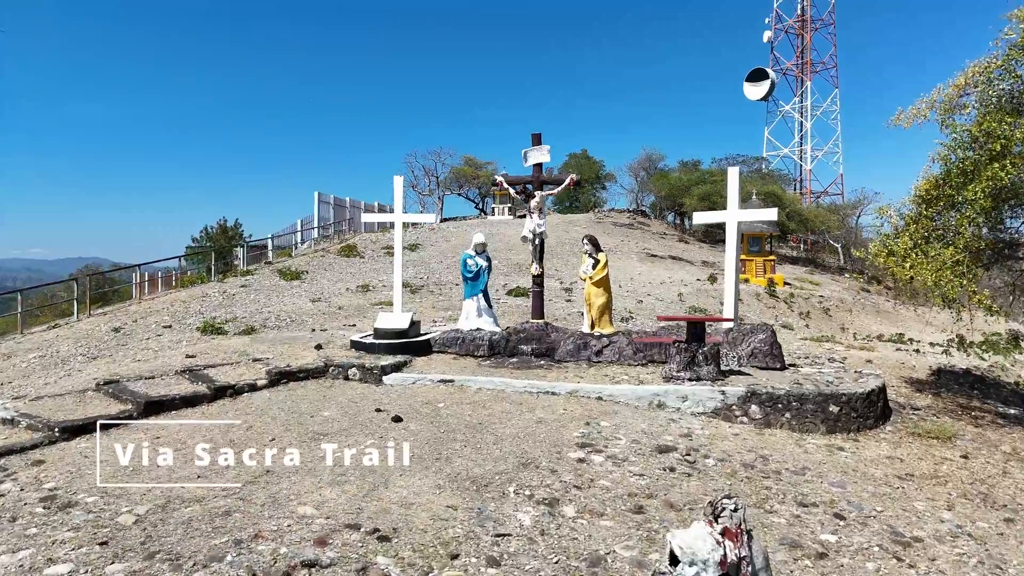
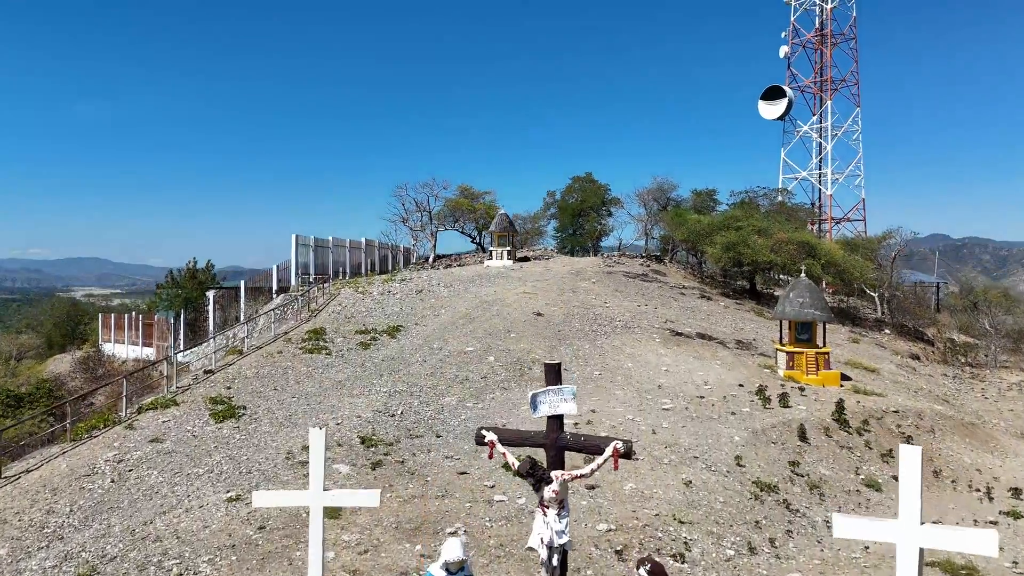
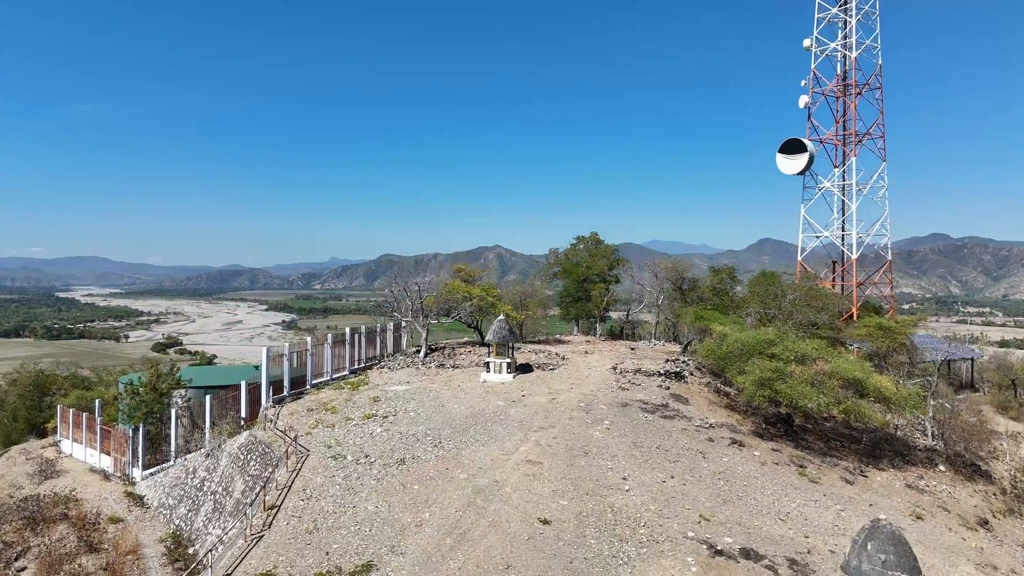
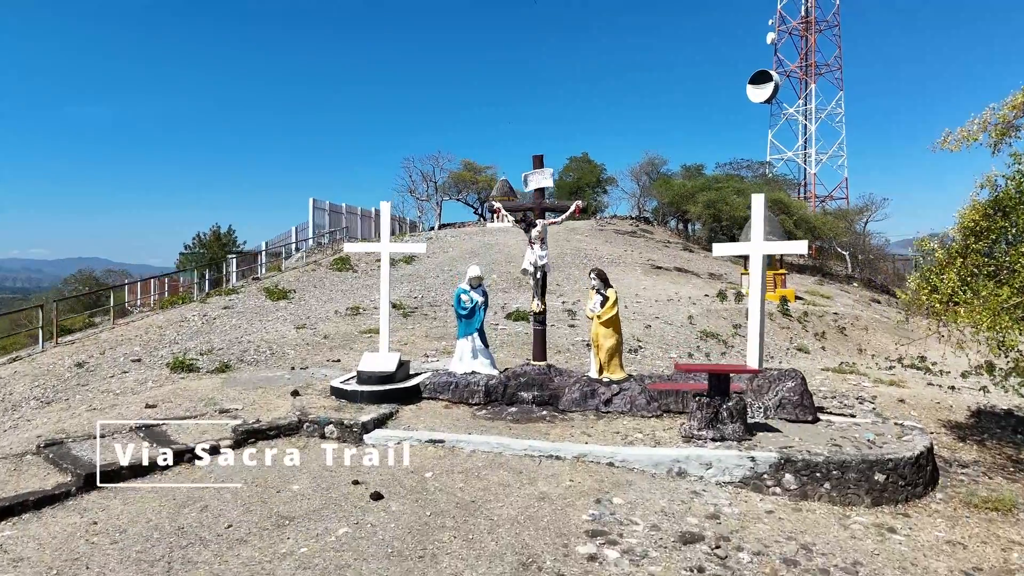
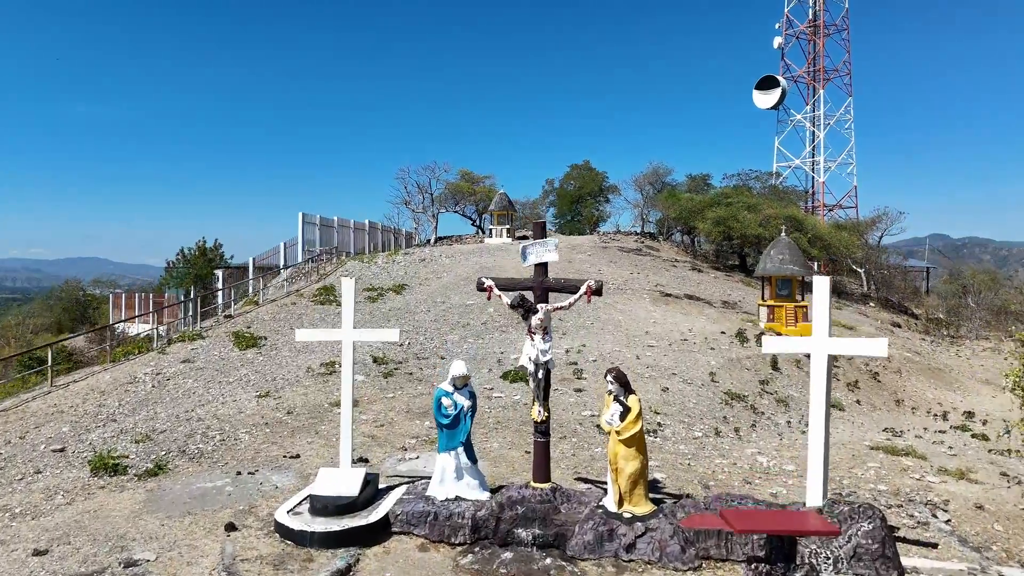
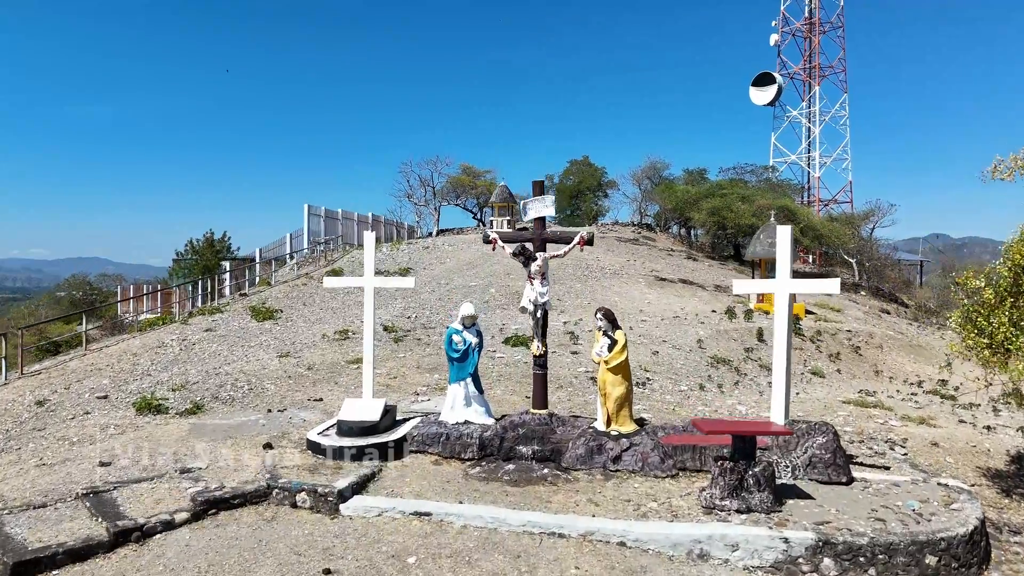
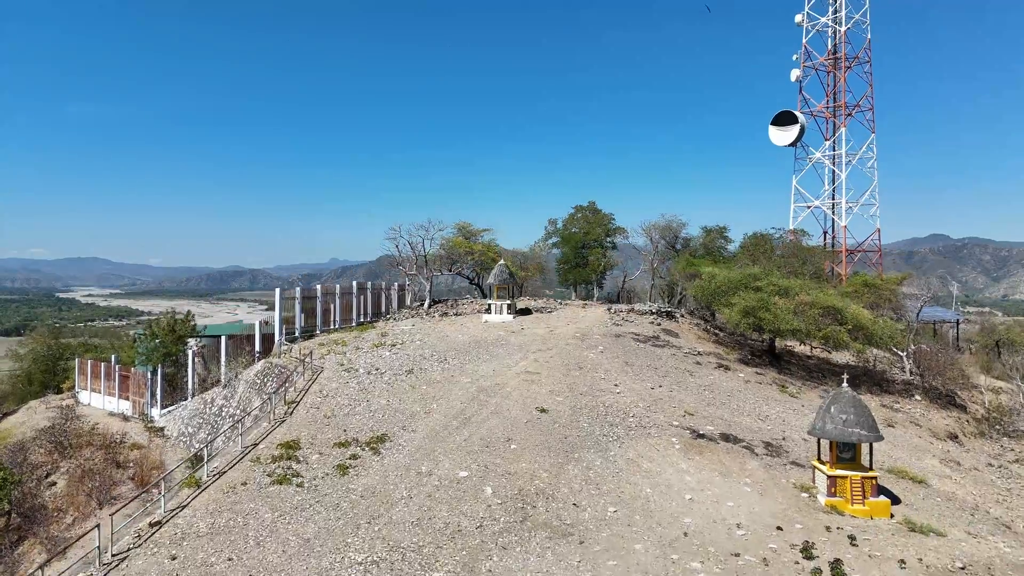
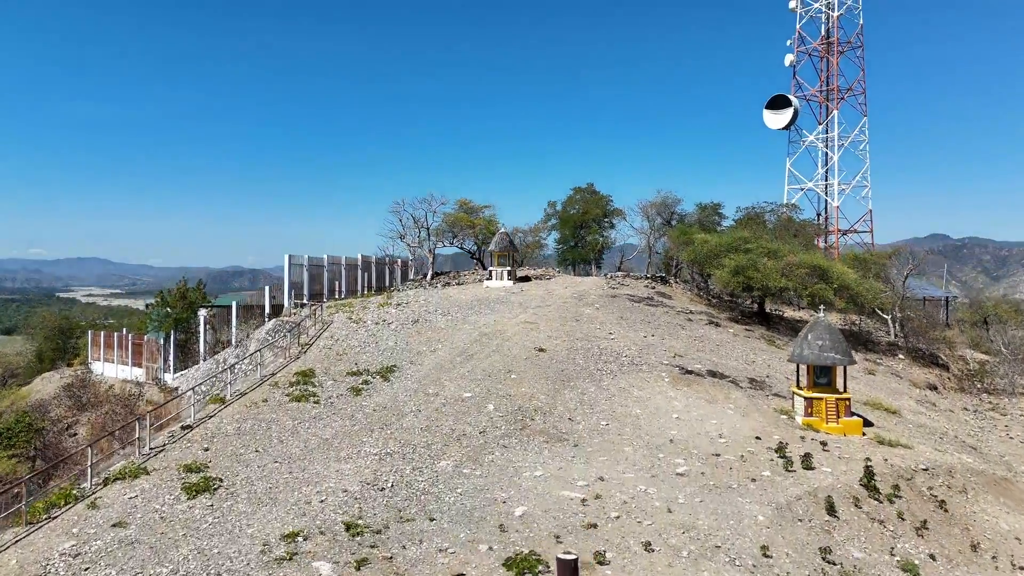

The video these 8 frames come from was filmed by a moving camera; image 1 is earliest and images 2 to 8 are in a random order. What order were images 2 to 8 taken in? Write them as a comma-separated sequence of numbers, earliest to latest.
4, 6, 5, 2, 8, 7, 3
